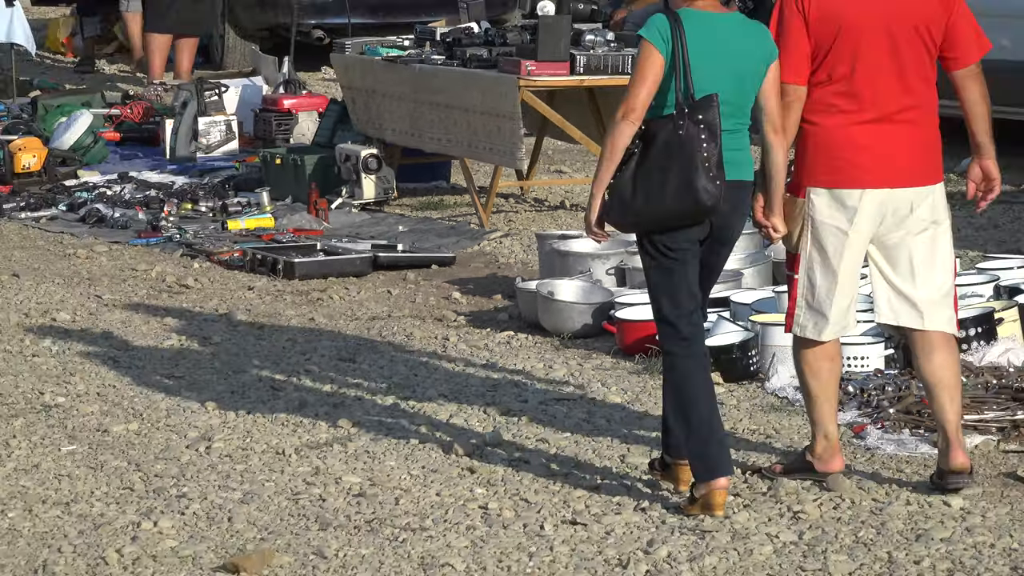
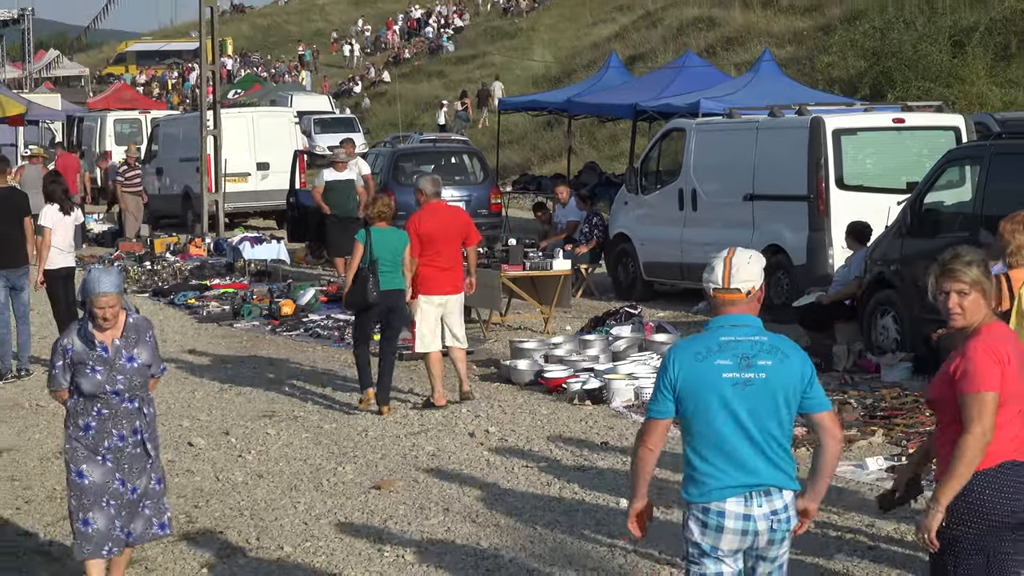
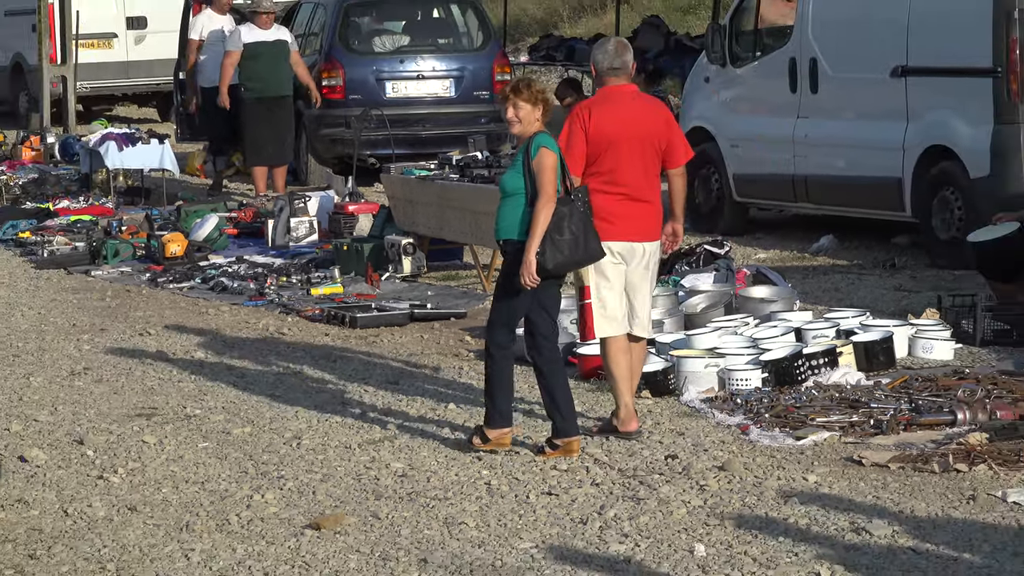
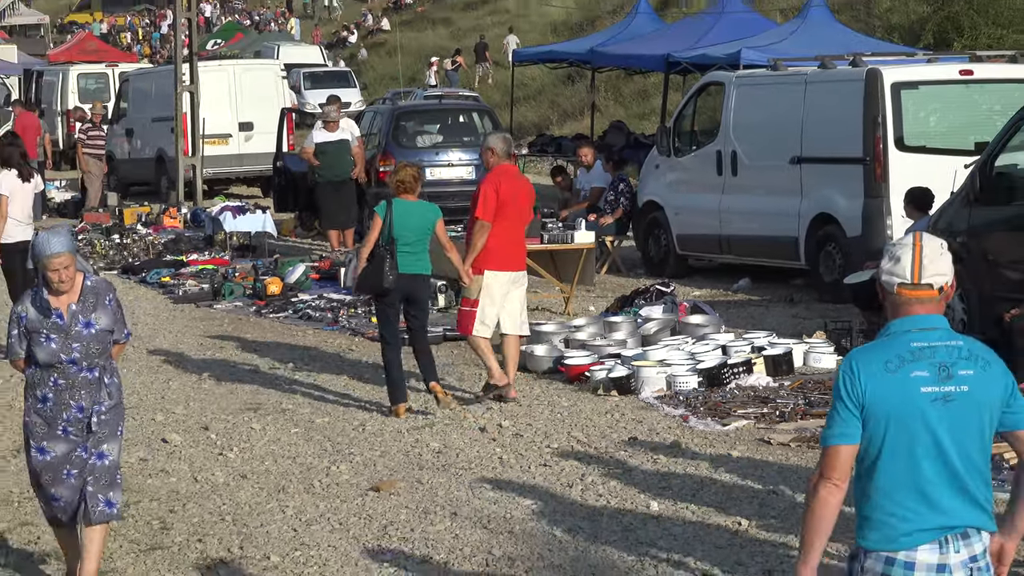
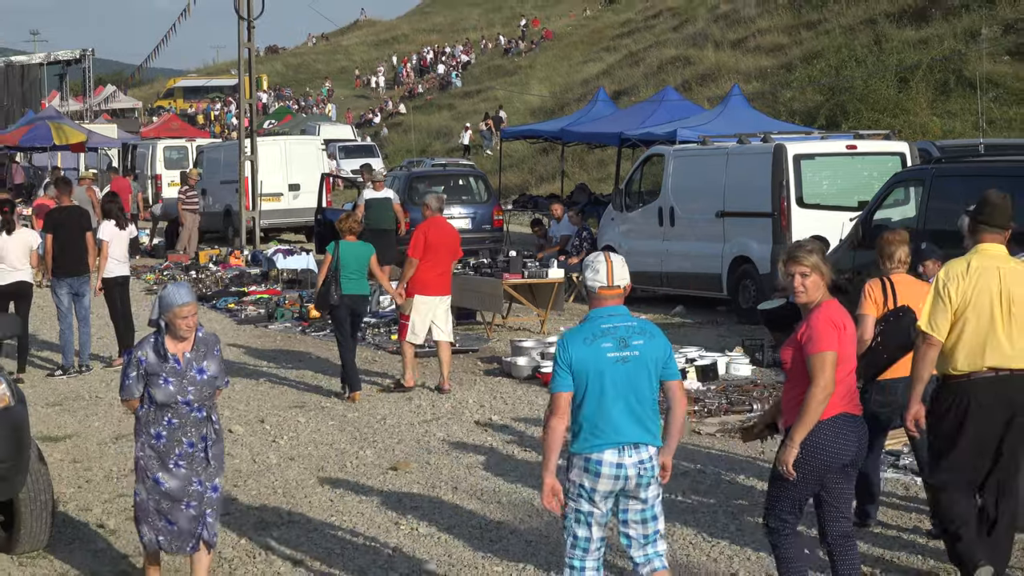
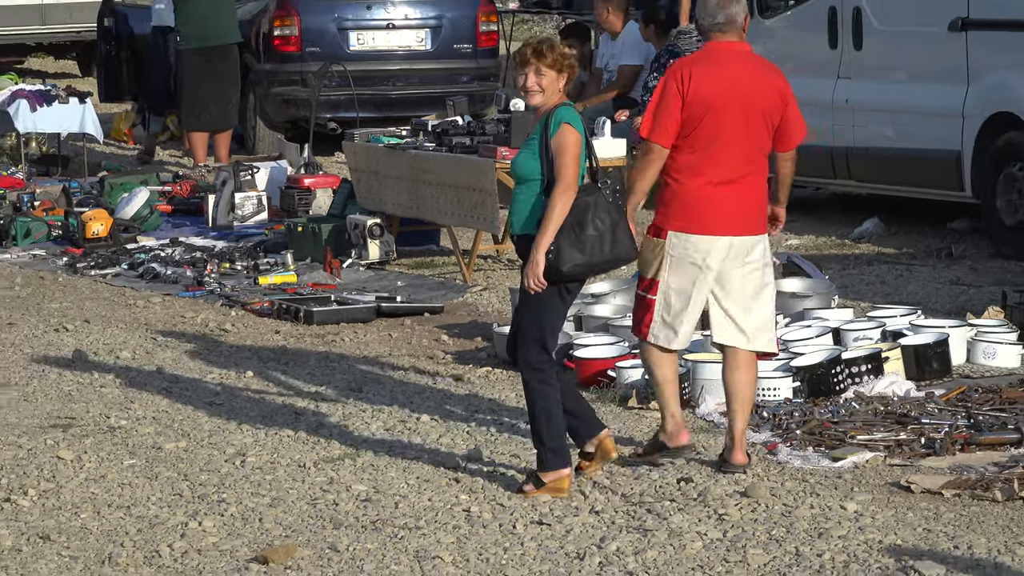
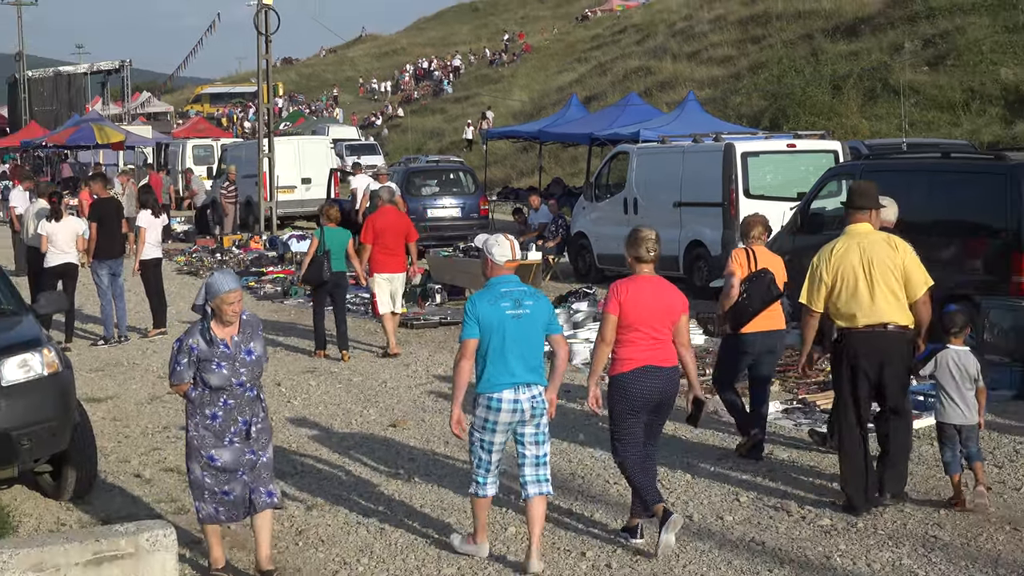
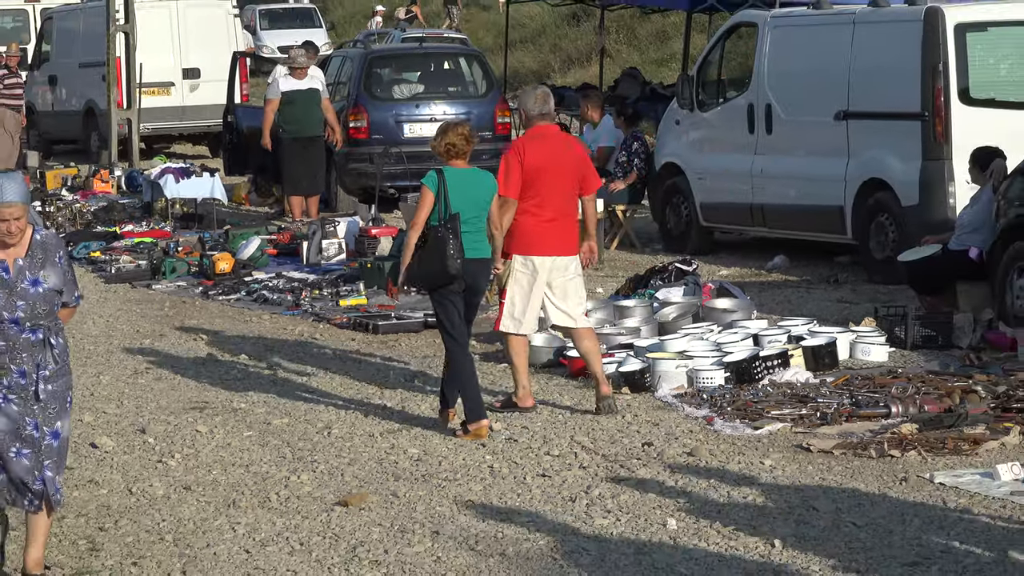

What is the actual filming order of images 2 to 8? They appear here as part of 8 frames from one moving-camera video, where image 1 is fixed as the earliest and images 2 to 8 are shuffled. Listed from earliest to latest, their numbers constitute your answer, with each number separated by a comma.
6, 3, 8, 4, 2, 5, 7
